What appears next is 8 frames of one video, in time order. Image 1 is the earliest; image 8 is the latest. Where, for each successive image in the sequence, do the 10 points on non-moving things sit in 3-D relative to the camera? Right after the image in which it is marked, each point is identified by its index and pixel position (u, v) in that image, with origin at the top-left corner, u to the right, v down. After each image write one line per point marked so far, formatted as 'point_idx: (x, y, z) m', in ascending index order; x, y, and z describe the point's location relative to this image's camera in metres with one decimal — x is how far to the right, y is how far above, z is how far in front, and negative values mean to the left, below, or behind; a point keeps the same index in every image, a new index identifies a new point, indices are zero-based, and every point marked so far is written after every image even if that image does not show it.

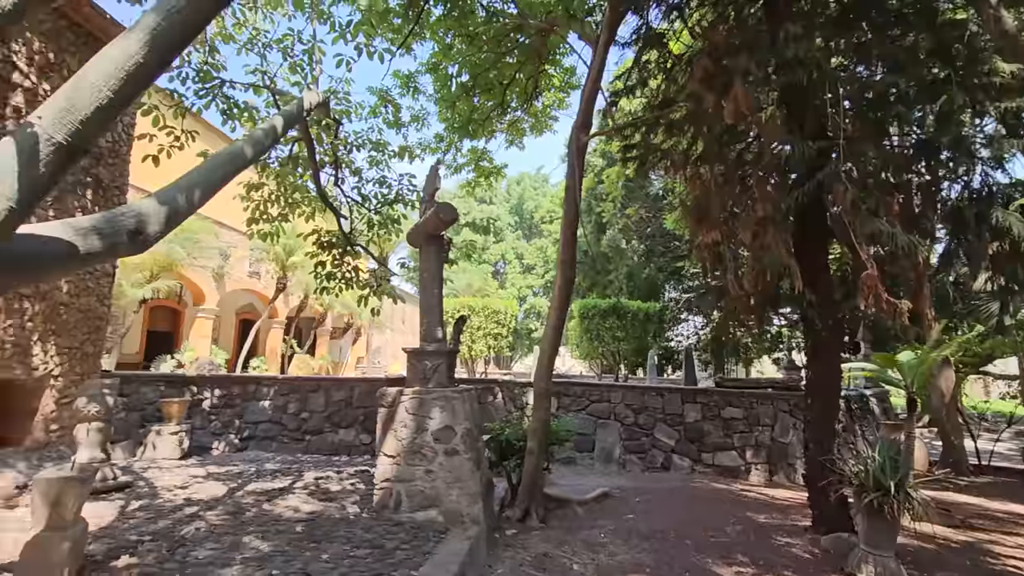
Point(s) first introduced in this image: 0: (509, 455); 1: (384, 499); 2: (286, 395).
0: (0.0, -1.9, +5.8) m
1: (-1.2, -1.9, +4.7) m
2: (-3.5, -1.6, +7.9) m
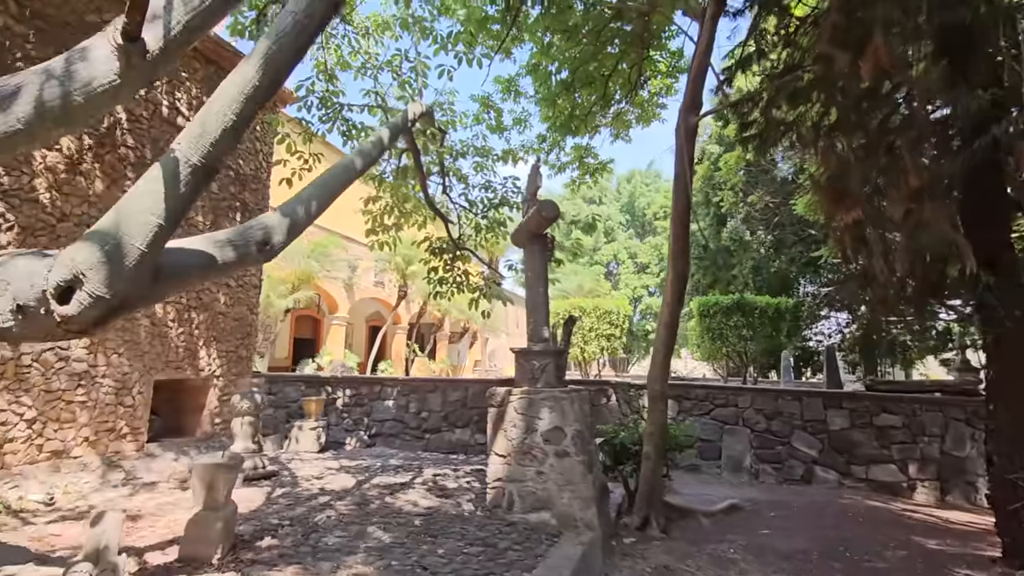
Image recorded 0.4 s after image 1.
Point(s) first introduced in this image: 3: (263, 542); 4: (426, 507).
0: (+1.2, -1.9, +5.6) m
1: (-0.1, -1.9, +4.7) m
2: (-1.7, -1.7, +8.3) m
3: (-1.7, -1.8, +3.6) m
4: (-0.8, -2.0, +4.8) m
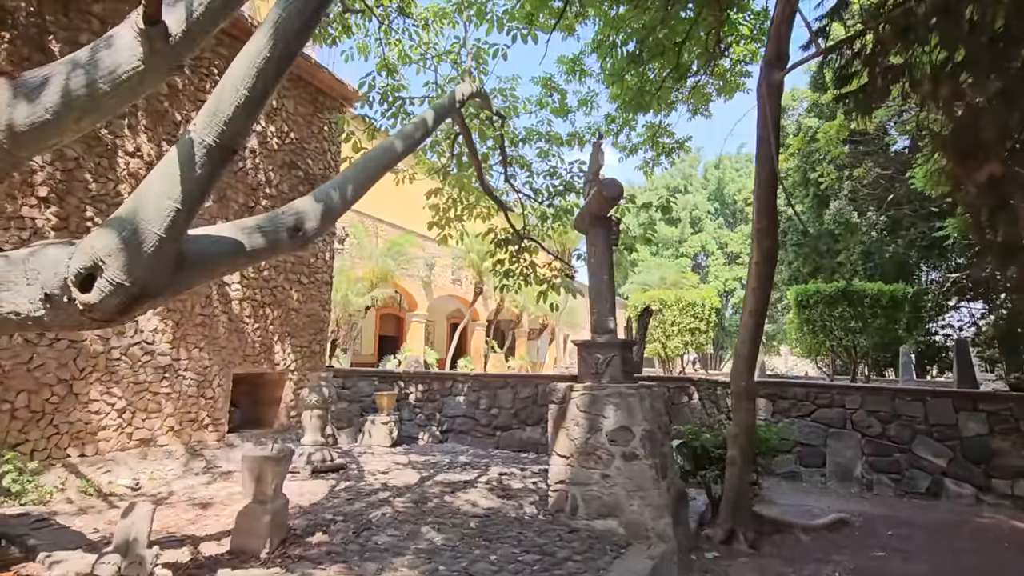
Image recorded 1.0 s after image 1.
0: (+1.9, -1.7, +5.0) m
1: (+0.4, -1.8, +4.3) m
2: (-0.5, -1.6, +8.2) m
3: (-1.4, -1.7, +3.5) m
4: (-0.2, -1.9, +4.5) m
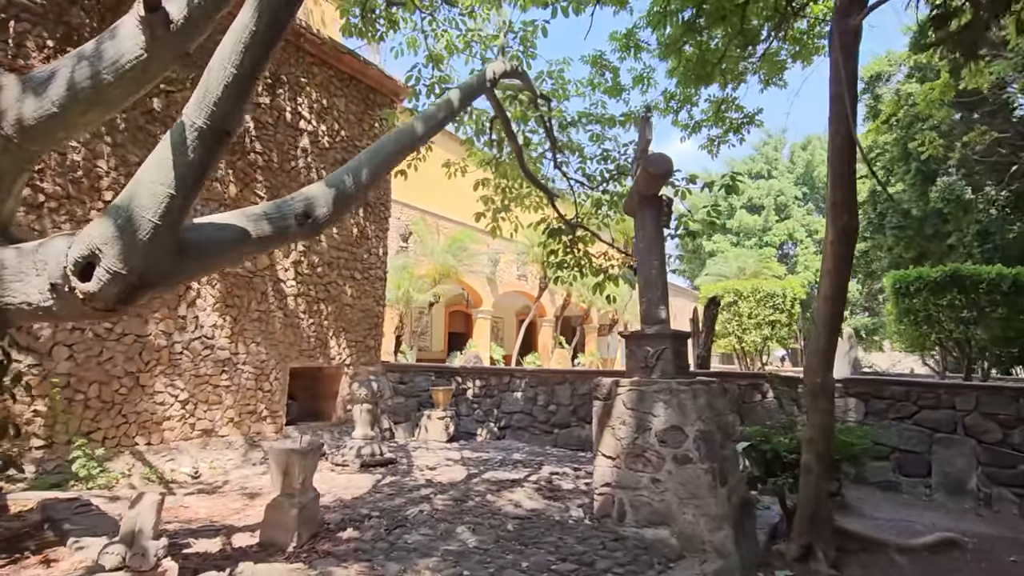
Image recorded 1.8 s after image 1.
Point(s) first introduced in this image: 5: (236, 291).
0: (+2.3, -1.6, +4.5) m
1: (+0.7, -1.7, +4.0) m
2: (+0.3, -1.5, +7.9) m
3: (-1.1, -1.6, +3.4) m
4: (+0.1, -1.9, +4.3) m
5: (-3.0, 0.0, +5.6) m
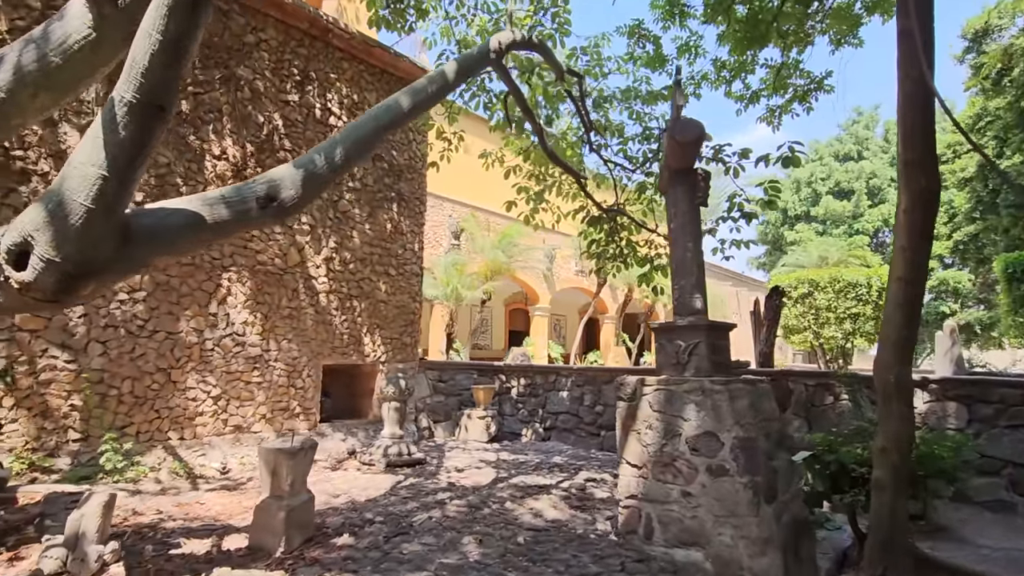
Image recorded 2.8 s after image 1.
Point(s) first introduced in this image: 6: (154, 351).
0: (+2.4, -1.5, +3.8) m
1: (+0.8, -1.6, +3.5) m
2: (+1.0, -1.4, +7.5) m
3: (-1.1, -1.6, +3.2) m
4: (+0.3, -1.8, +3.9) m
5: (-2.7, 0.0, +5.6) m
6: (-3.3, -0.6, +4.8) m
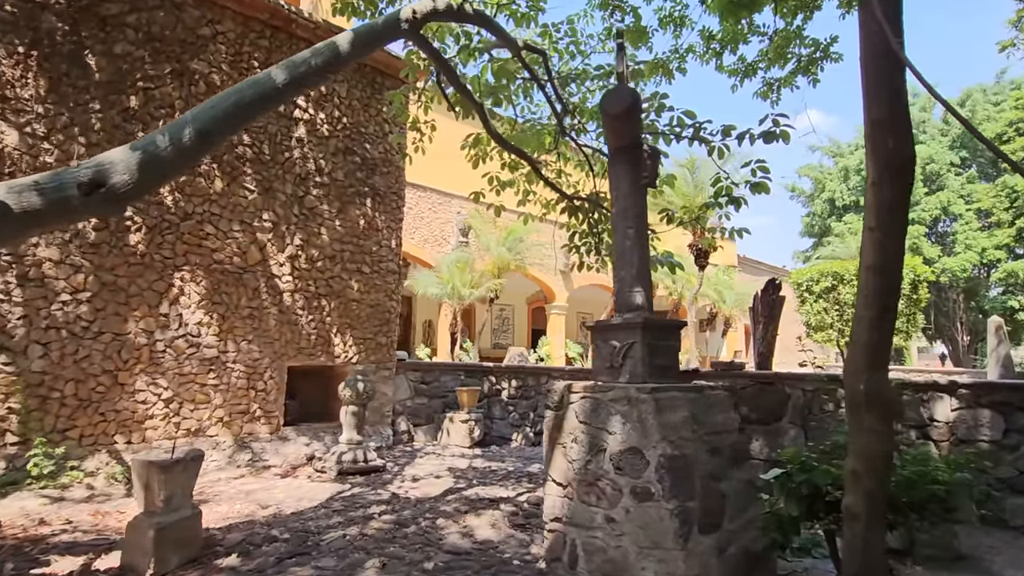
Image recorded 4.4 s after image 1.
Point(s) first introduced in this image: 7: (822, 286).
0: (+1.9, -1.4, +3.2) m
1: (+0.3, -1.6, +3.1) m
2: (+0.8, -1.4, +7.0) m
3: (-1.7, -1.6, +3.0) m
4: (-0.2, -1.7, +3.5) m
5: (-3.1, 0.0, +5.4) m
6: (-3.8, -0.6, +4.7) m
7: (+6.1, 0.0, +10.1) m
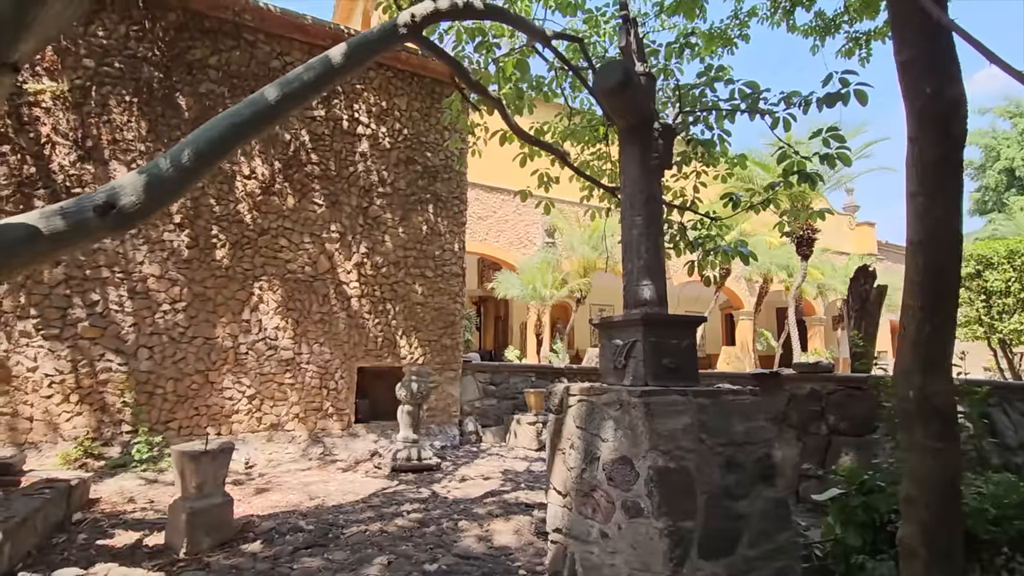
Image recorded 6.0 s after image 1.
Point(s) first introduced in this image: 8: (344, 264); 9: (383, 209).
0: (+1.9, -1.3, +2.6) m
1: (+0.3, -1.6, +2.9) m
2: (+1.6, -1.3, +6.6) m
3: (-1.6, -1.6, +3.2) m
4: (-0.1, -1.7, +3.4) m
5: (-2.5, -0.1, +5.9) m
6: (-3.3, -0.7, +5.4) m
7: (+7.5, +0.2, +8.4) m
8: (-2.1, +0.3, +6.3) m
9: (-1.7, +1.0, +6.6) m
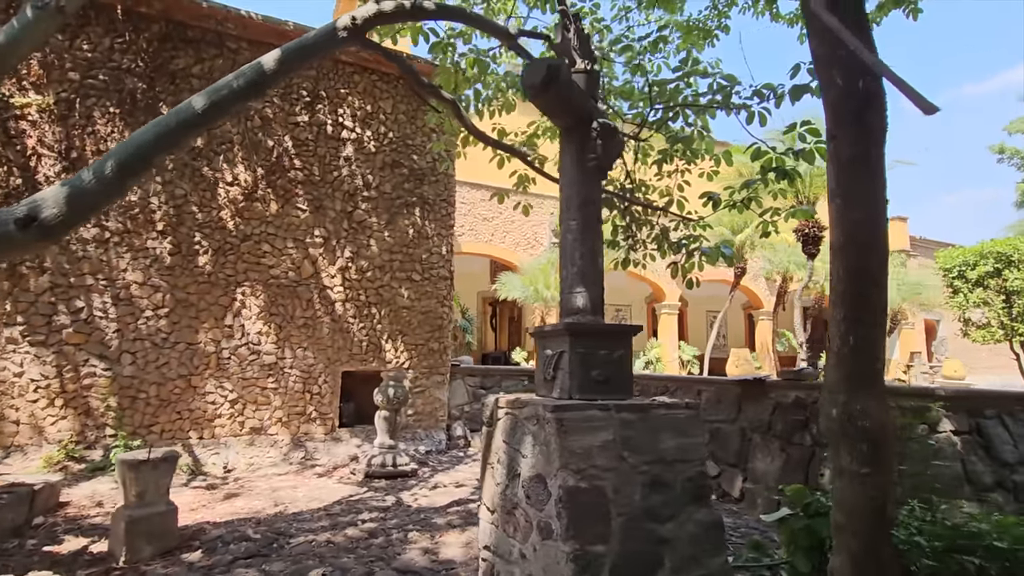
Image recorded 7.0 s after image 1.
0: (+1.5, -1.3, +2.4) m
1: (-0.1, -1.6, +2.8) m
2: (+1.4, -1.4, +6.4) m
3: (-2.0, -1.7, +3.2) m
4: (-0.5, -1.8, +3.3) m
5: (-2.7, -0.1, +6.0) m
6: (-3.6, -0.8, +5.5) m
7: (+7.4, +0.3, +7.9) m
8: (-2.3, +0.2, +6.3) m
9: (-1.8, +1.0, +6.6) m
